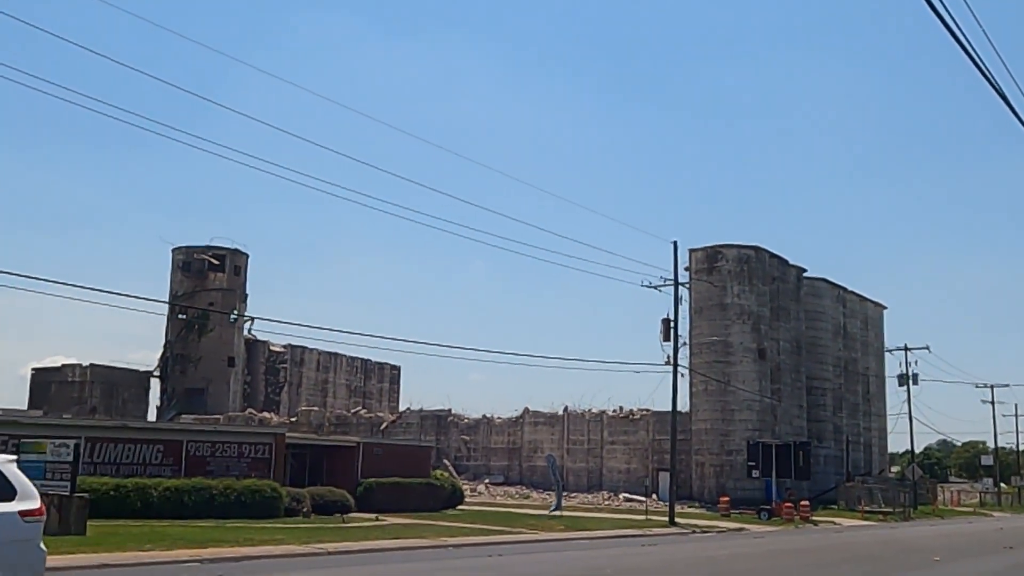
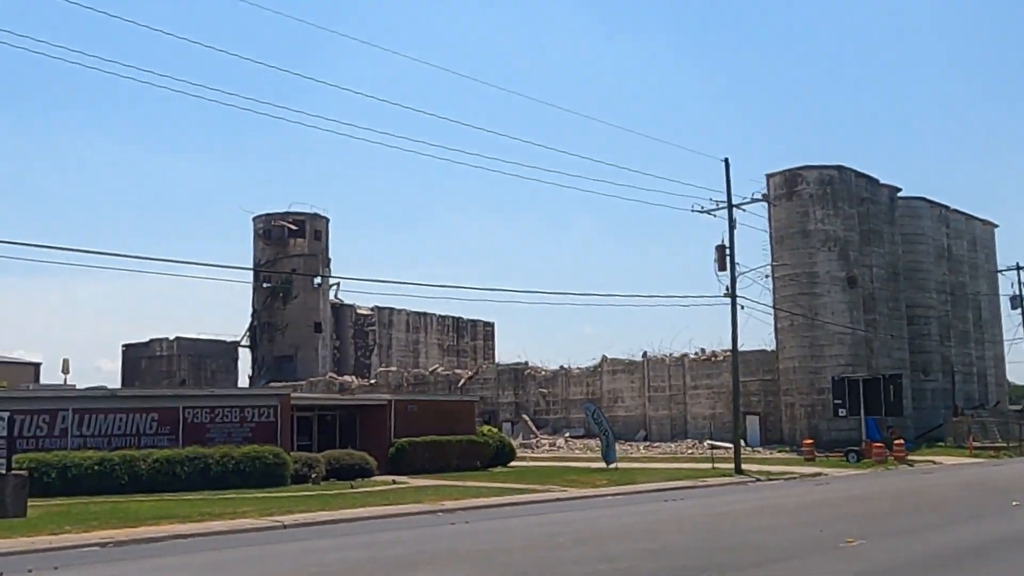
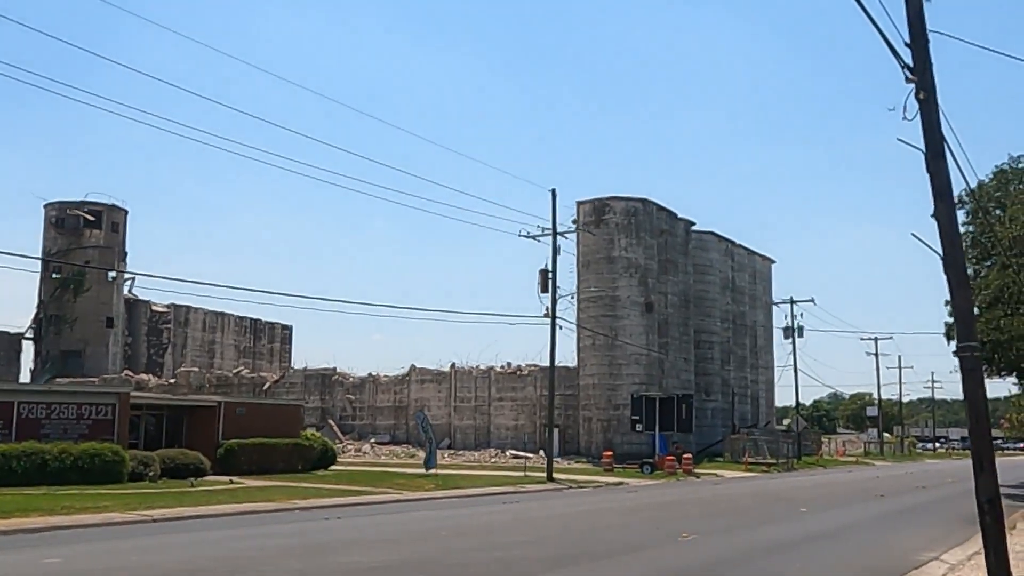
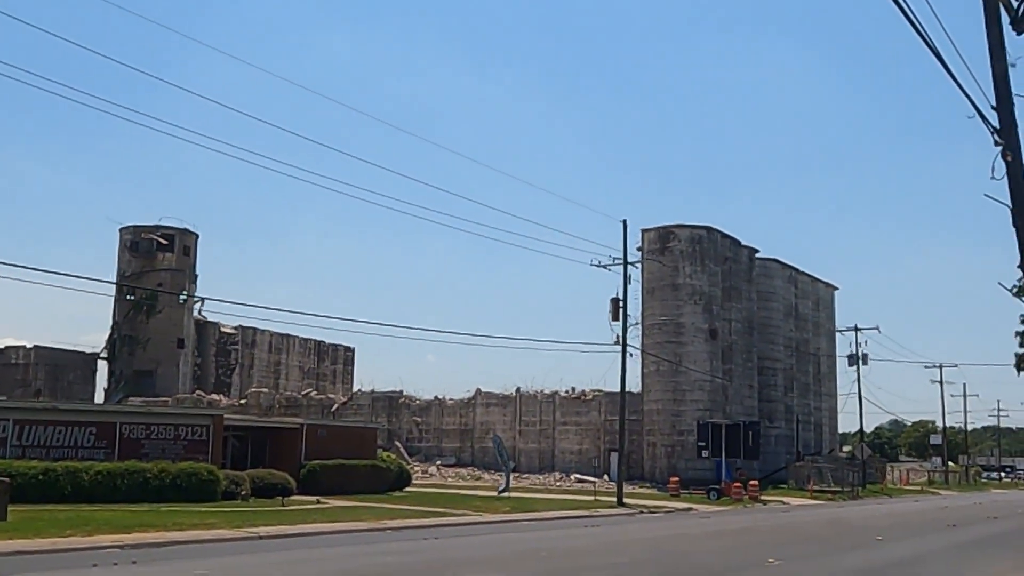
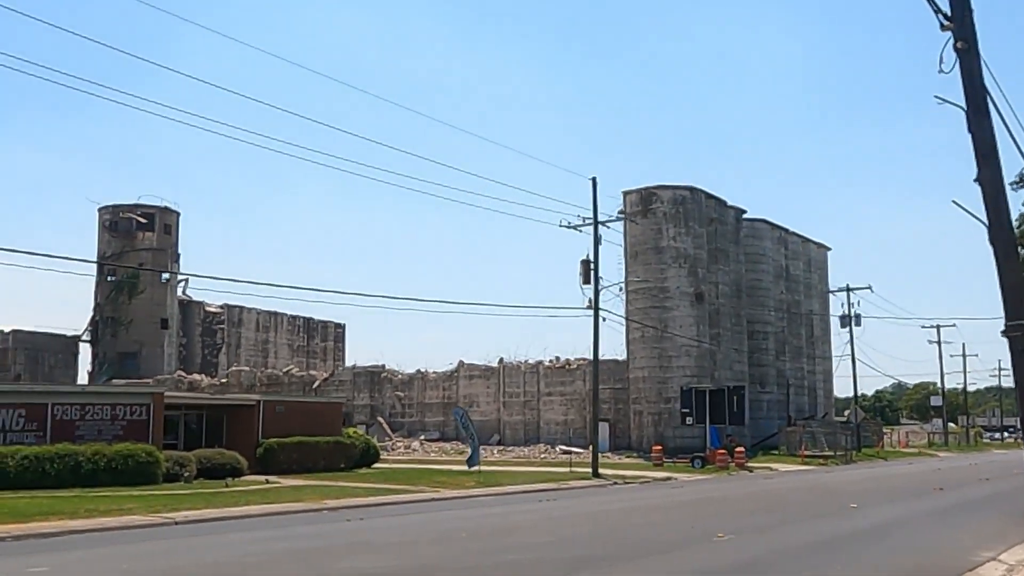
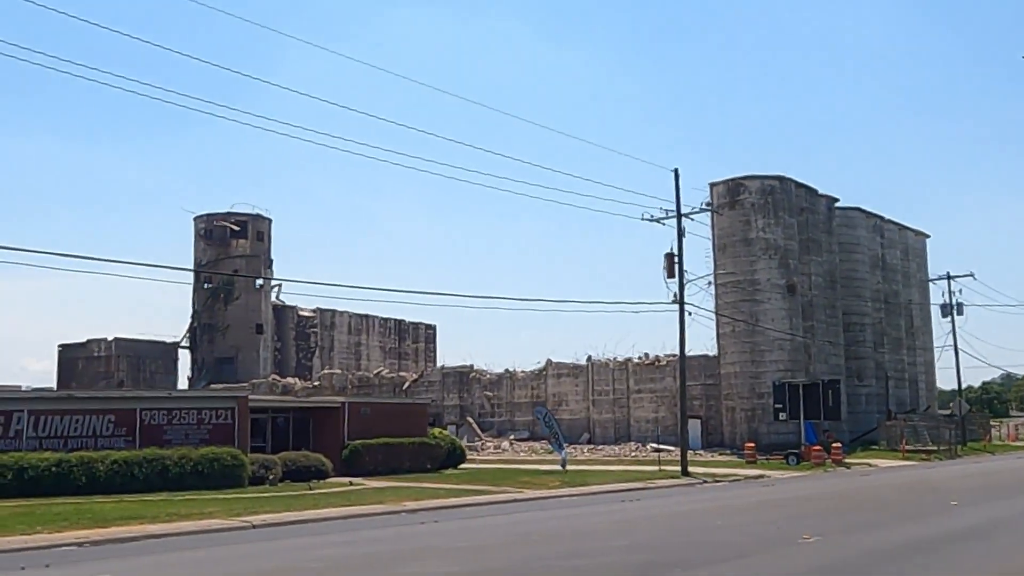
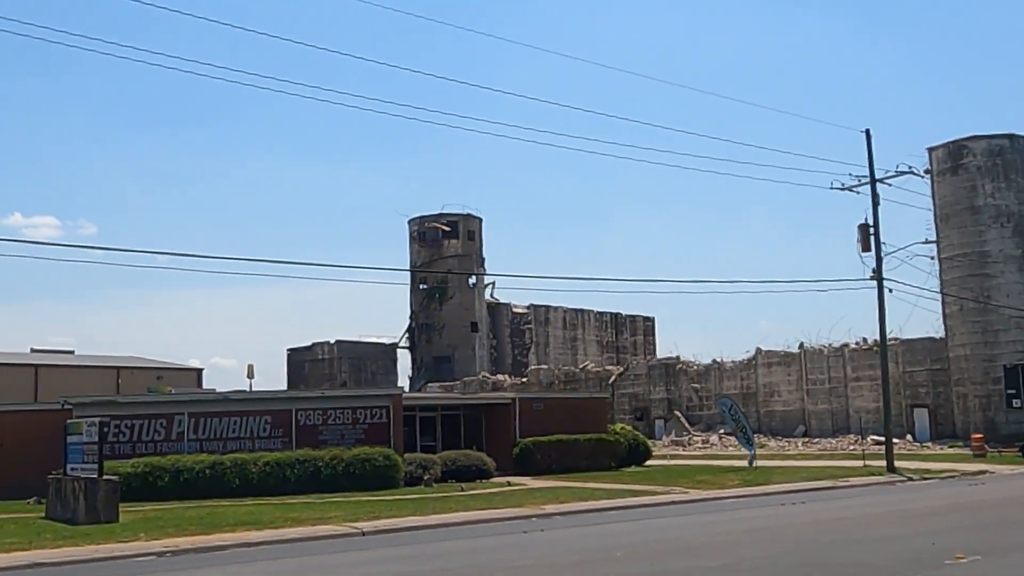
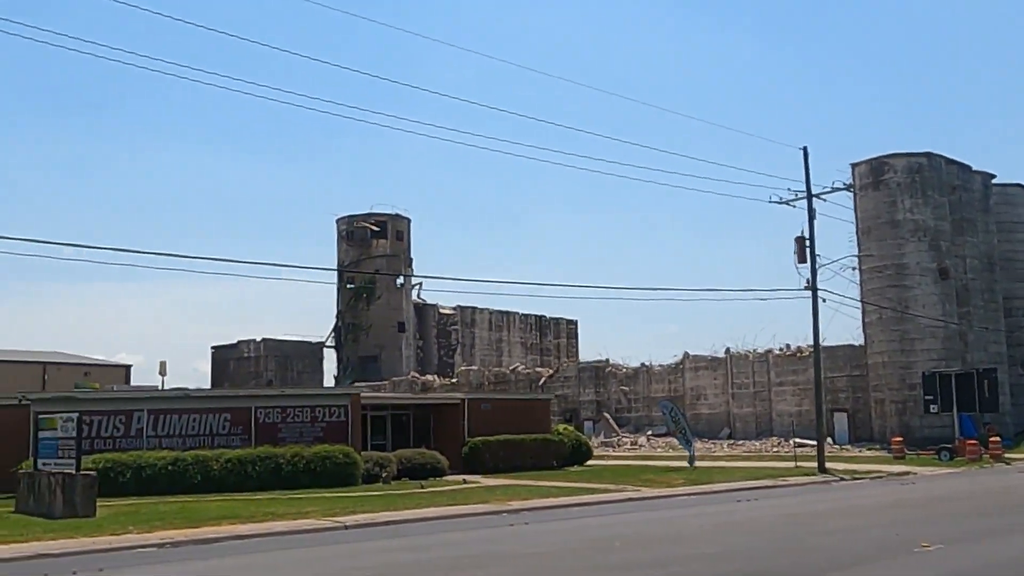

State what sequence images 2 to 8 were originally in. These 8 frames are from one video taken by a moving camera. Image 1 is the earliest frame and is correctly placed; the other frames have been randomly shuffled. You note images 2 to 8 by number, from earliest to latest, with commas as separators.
4, 3, 5, 6, 2, 8, 7
